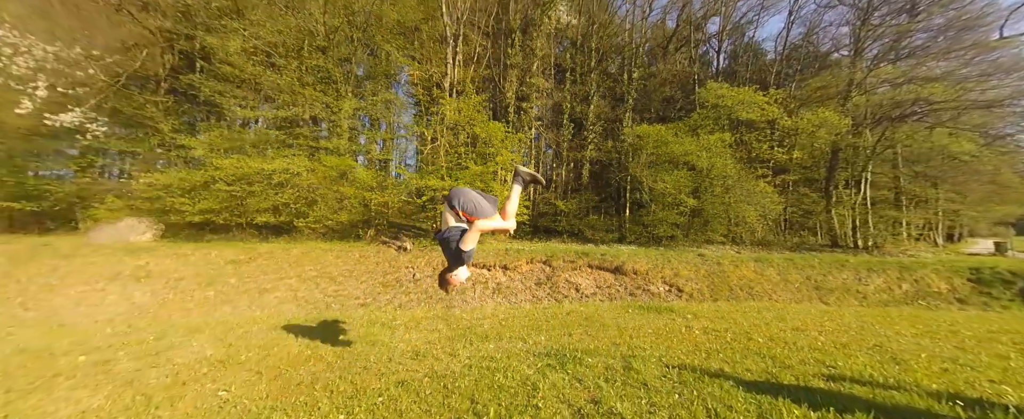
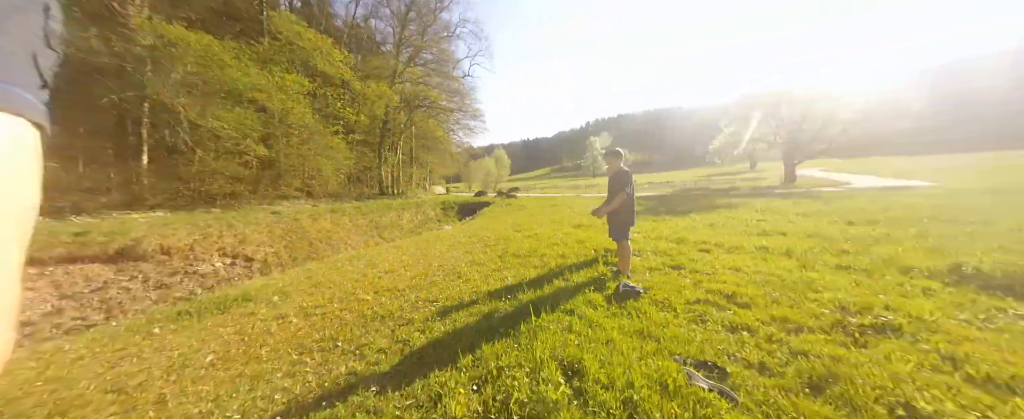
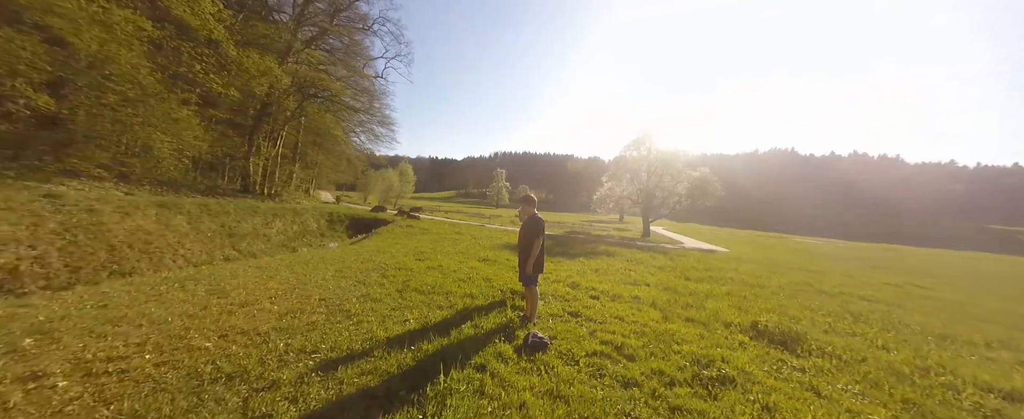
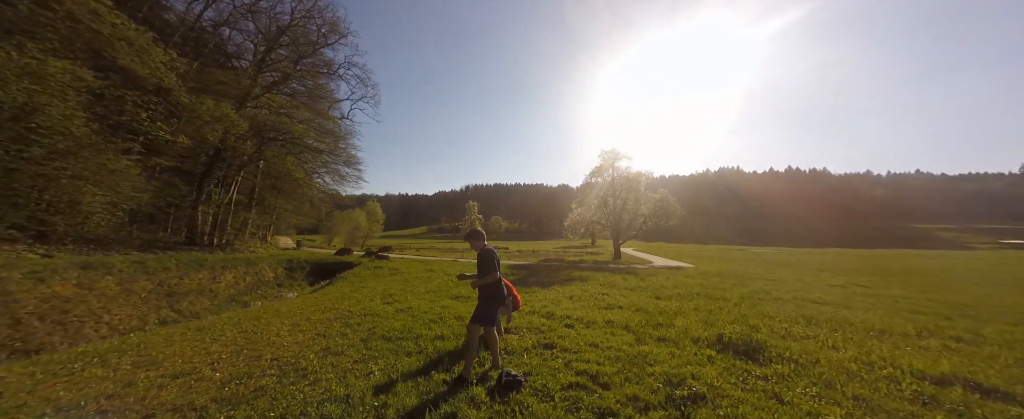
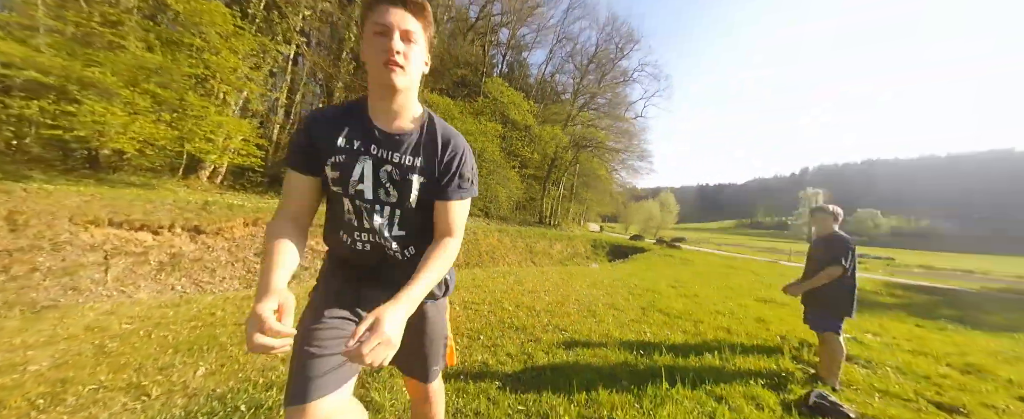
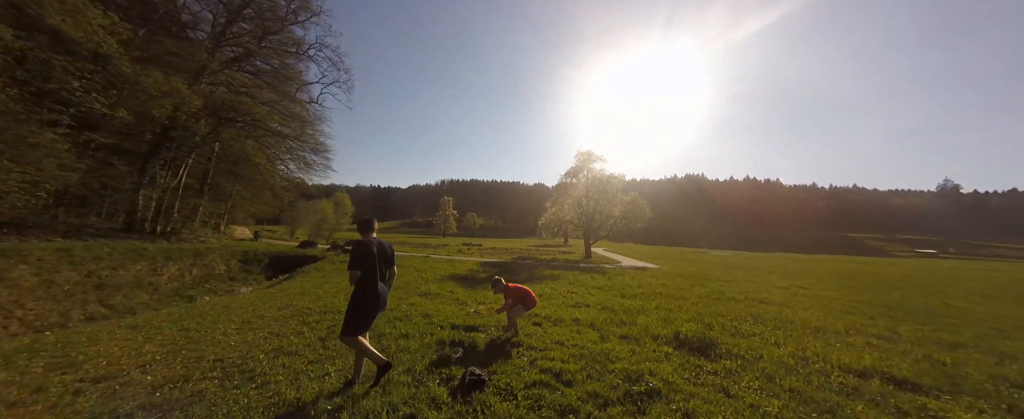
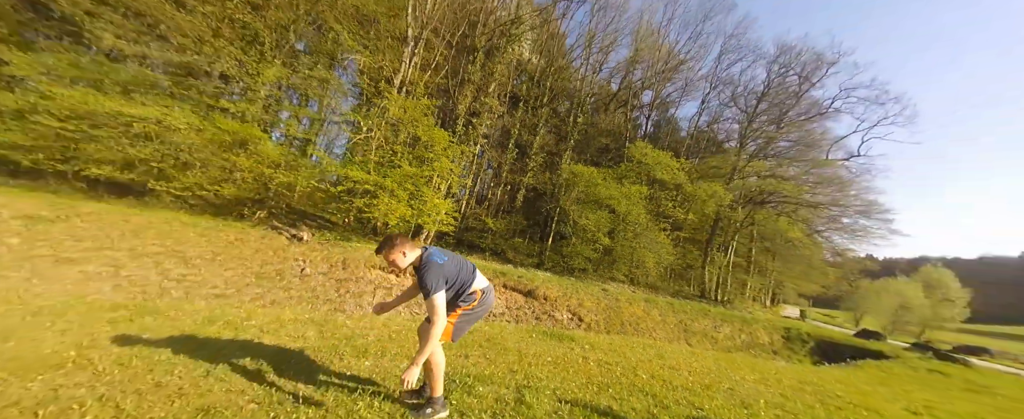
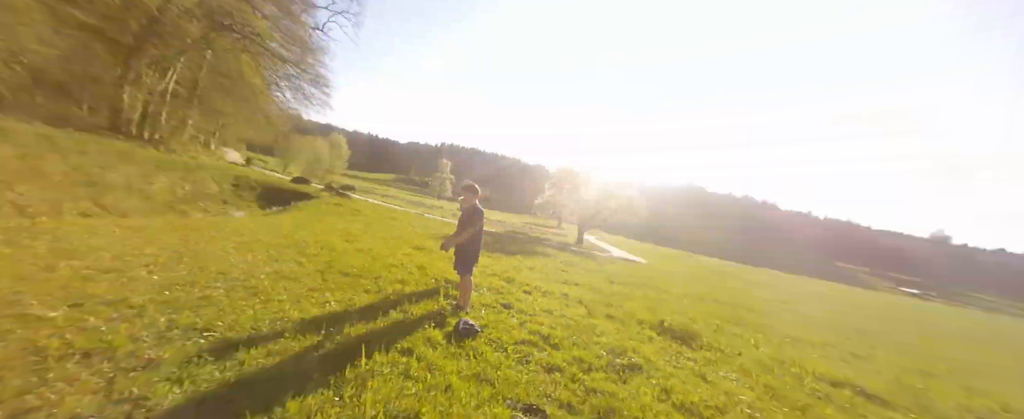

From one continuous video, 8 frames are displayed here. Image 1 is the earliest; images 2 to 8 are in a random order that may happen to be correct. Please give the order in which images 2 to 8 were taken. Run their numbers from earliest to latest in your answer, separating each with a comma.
7, 5, 2, 8, 3, 4, 6
